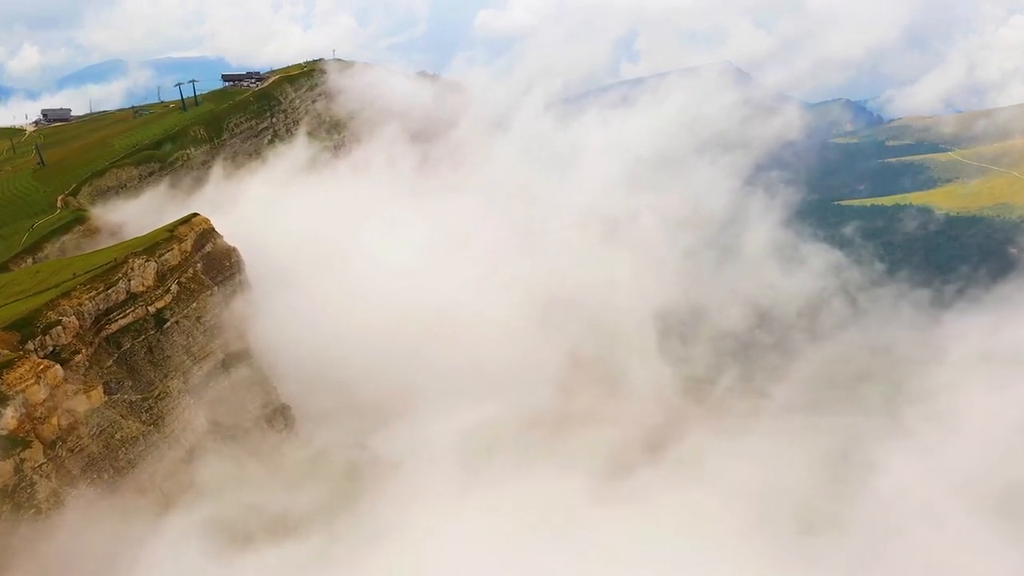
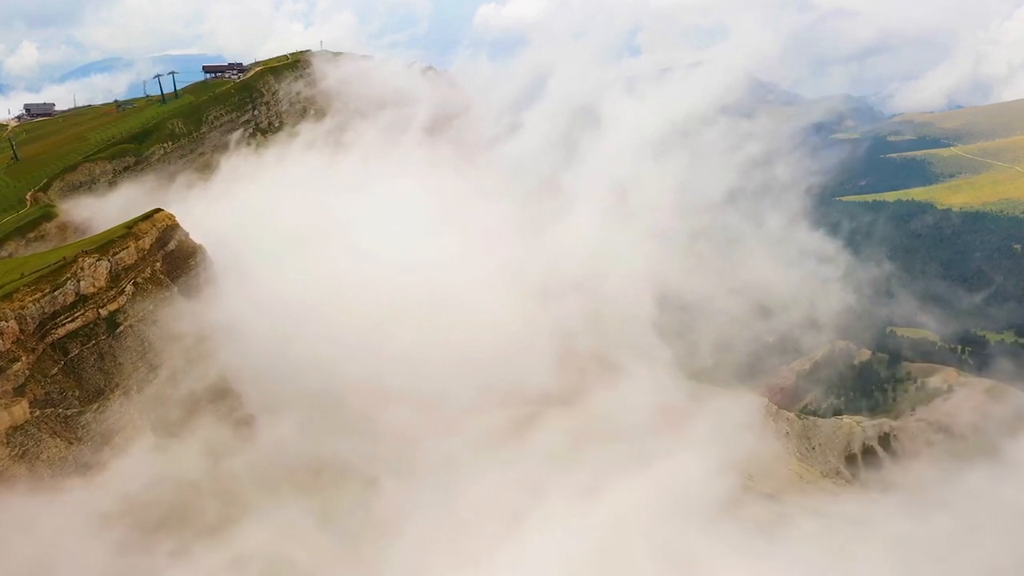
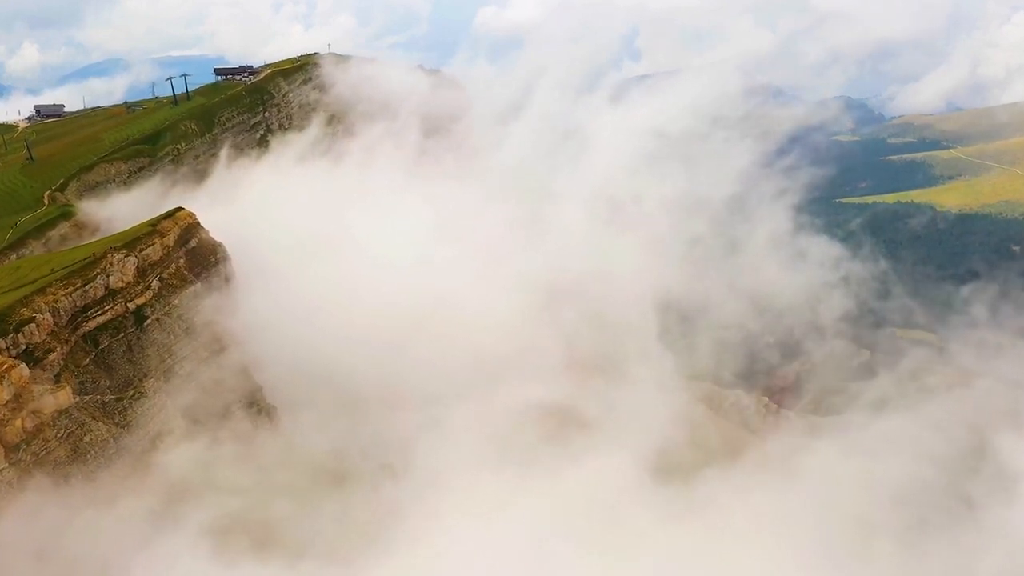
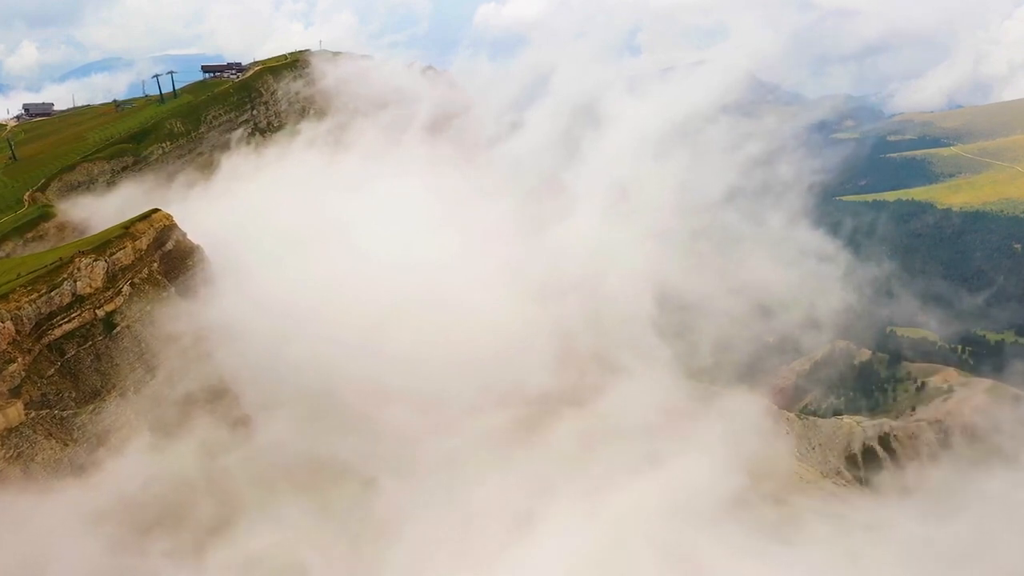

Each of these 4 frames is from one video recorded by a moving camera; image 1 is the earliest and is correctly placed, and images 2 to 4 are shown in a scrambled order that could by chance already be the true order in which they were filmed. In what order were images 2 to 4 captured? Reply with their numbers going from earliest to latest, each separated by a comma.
3, 2, 4
